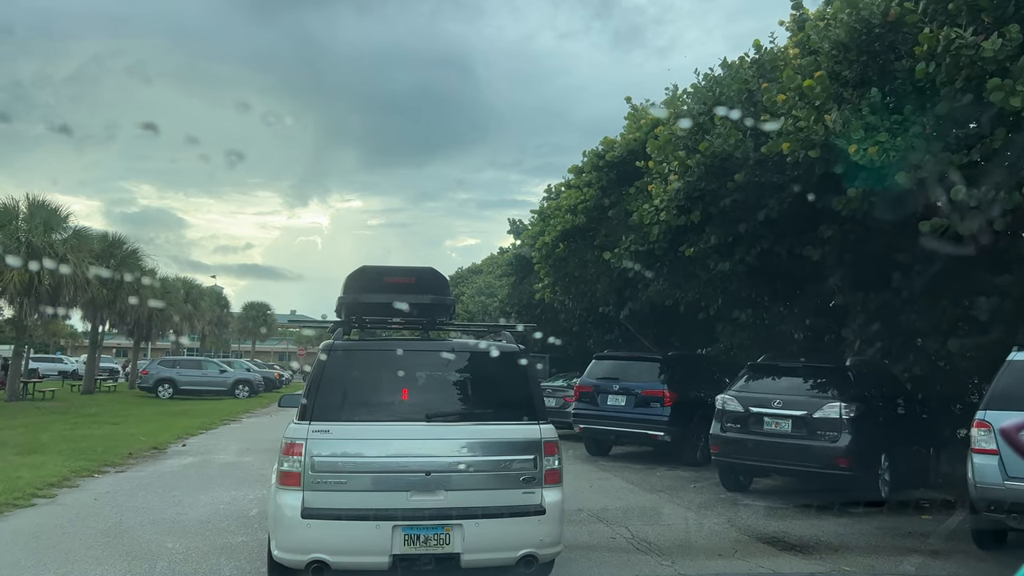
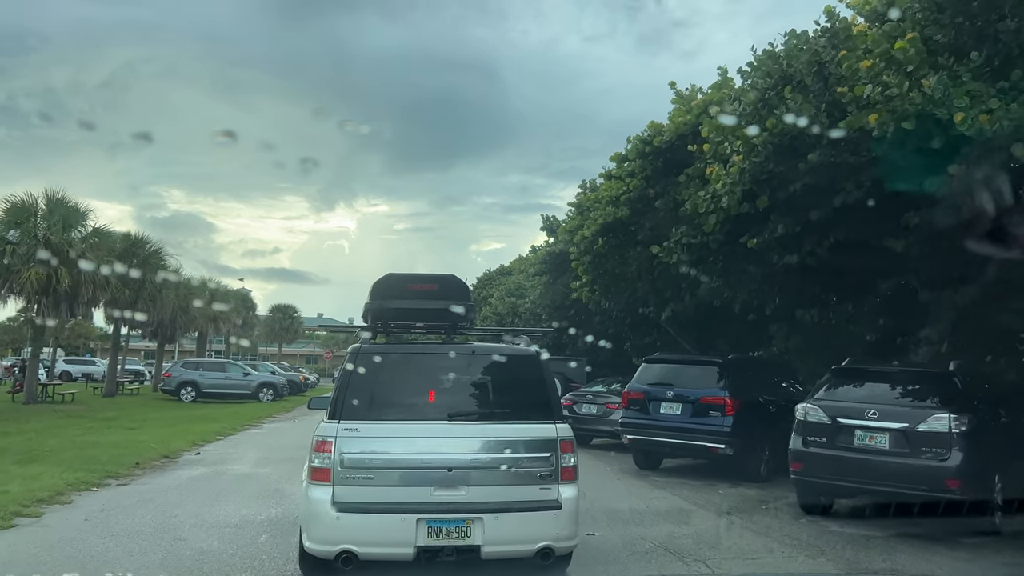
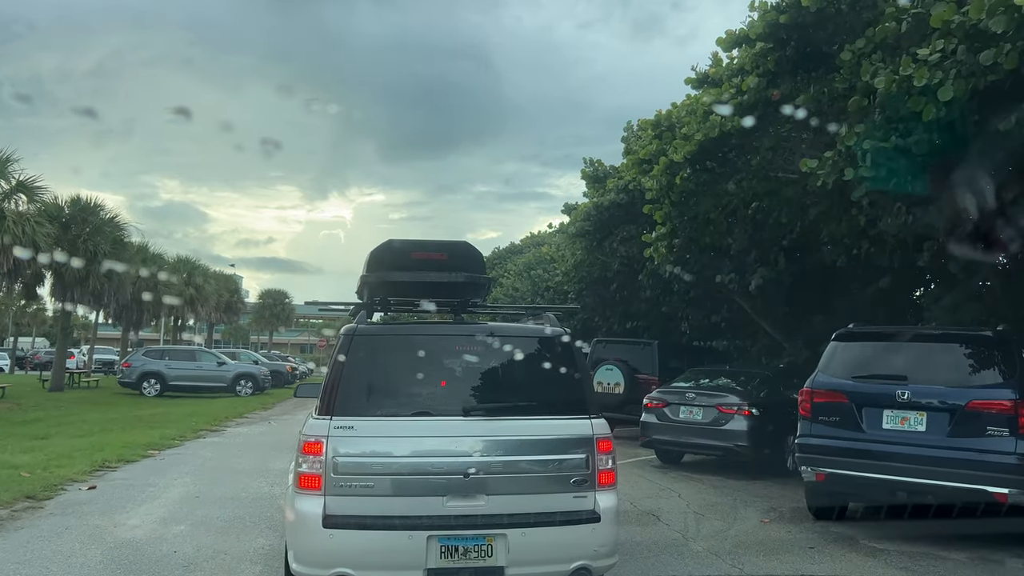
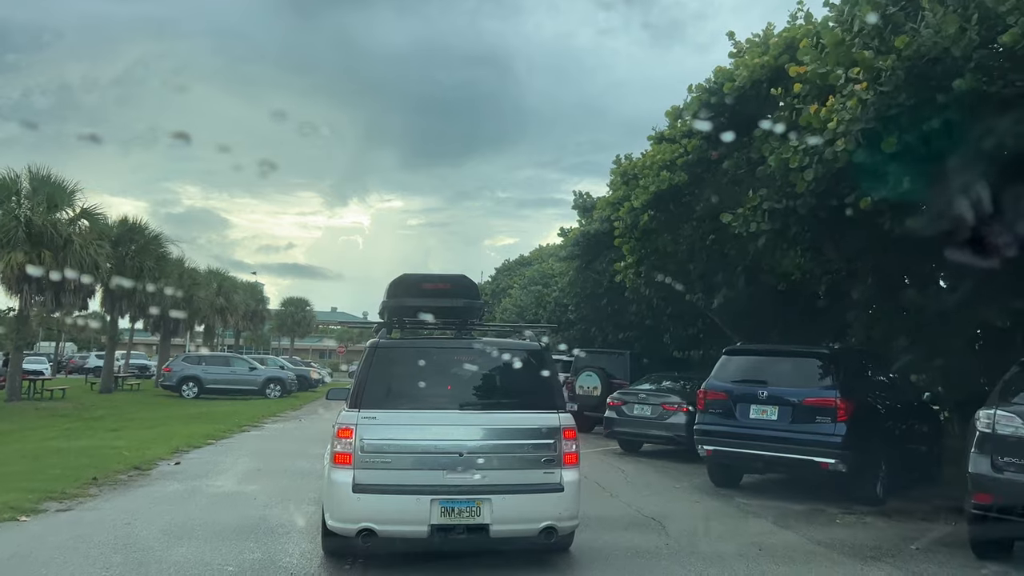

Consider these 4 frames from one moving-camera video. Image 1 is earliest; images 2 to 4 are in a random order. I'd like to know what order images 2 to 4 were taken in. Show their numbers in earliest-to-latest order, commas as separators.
2, 4, 3
